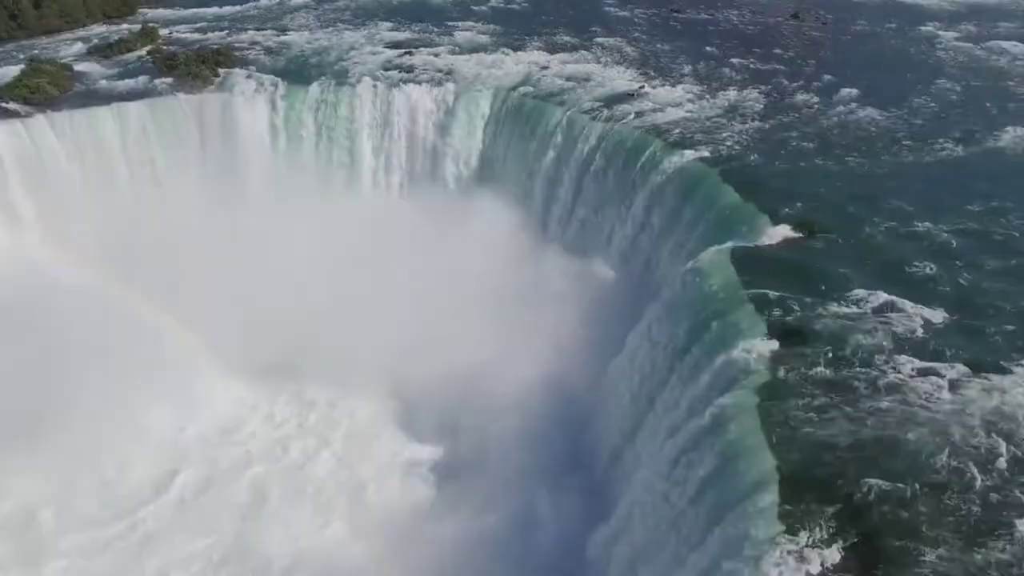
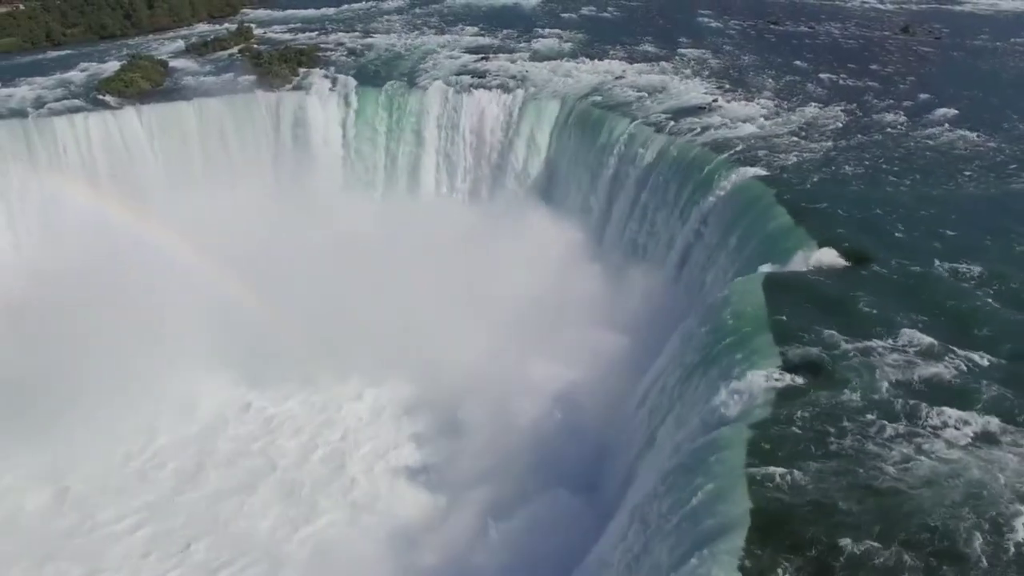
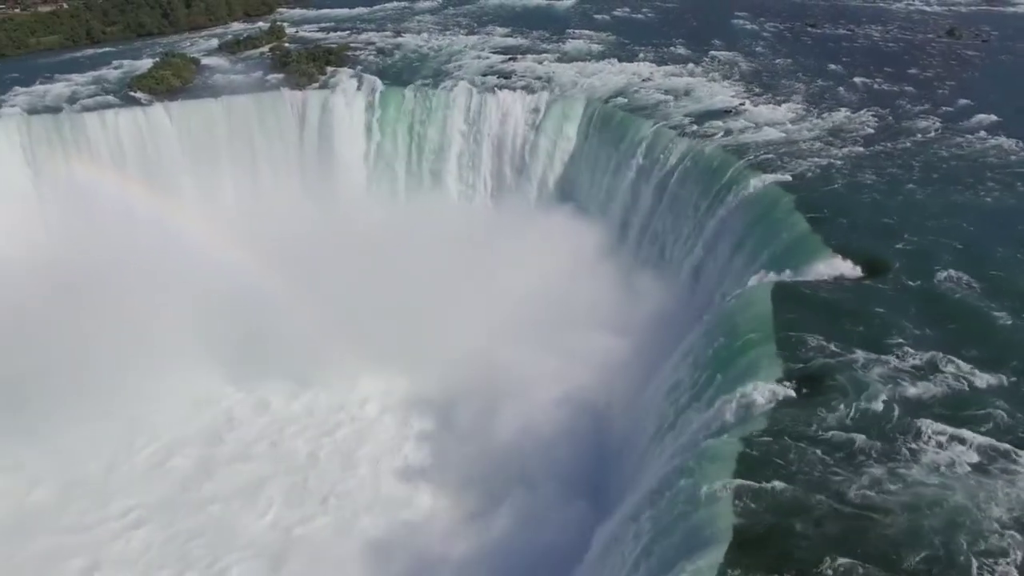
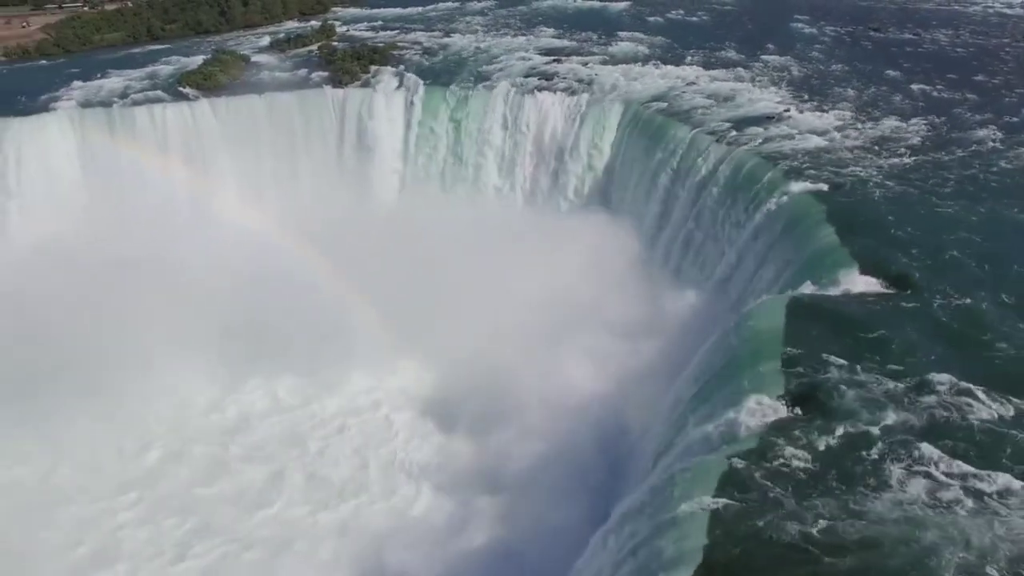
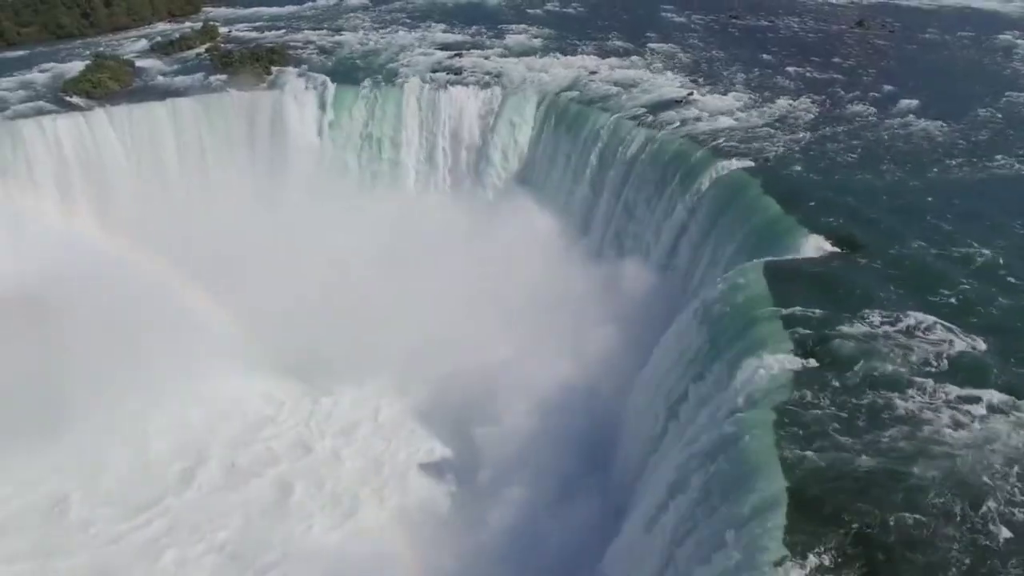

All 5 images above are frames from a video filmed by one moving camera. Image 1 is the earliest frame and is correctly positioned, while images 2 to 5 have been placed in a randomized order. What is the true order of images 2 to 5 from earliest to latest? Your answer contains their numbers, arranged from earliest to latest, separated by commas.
5, 2, 3, 4
